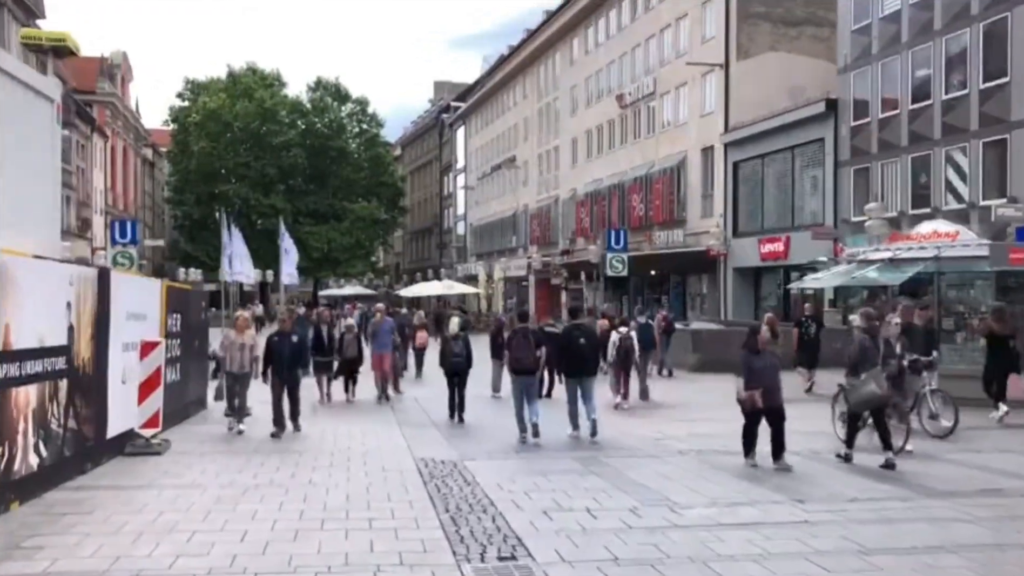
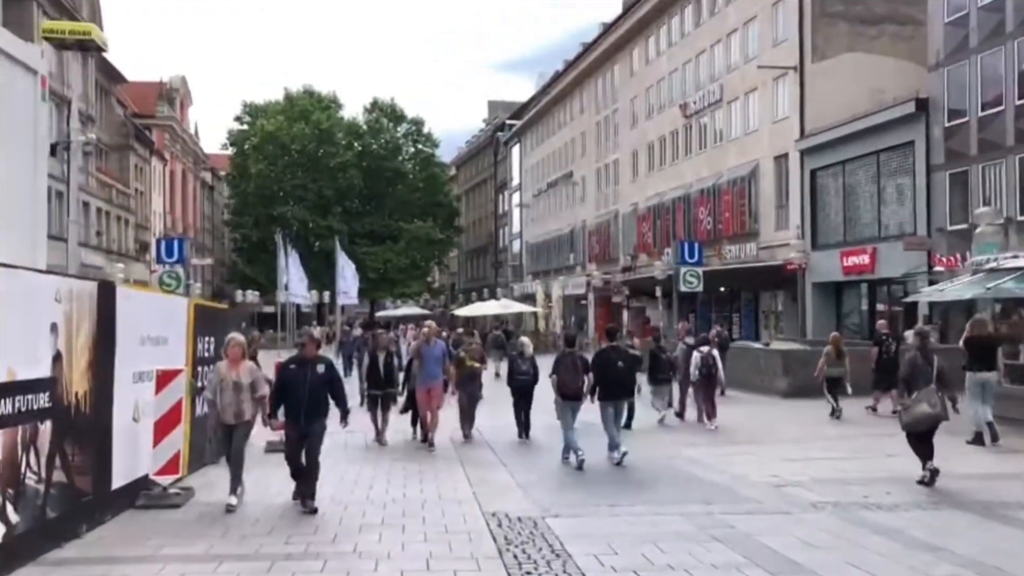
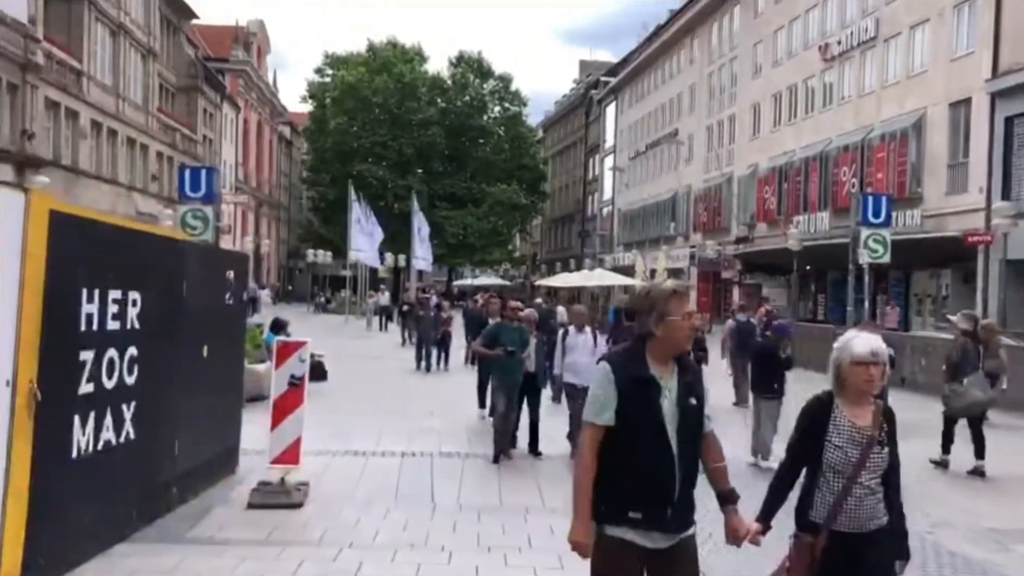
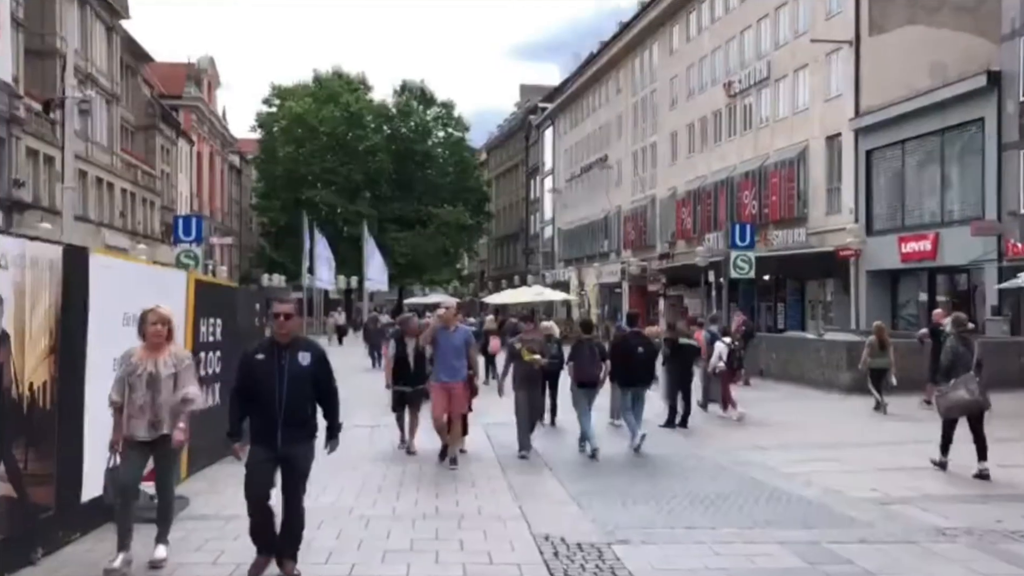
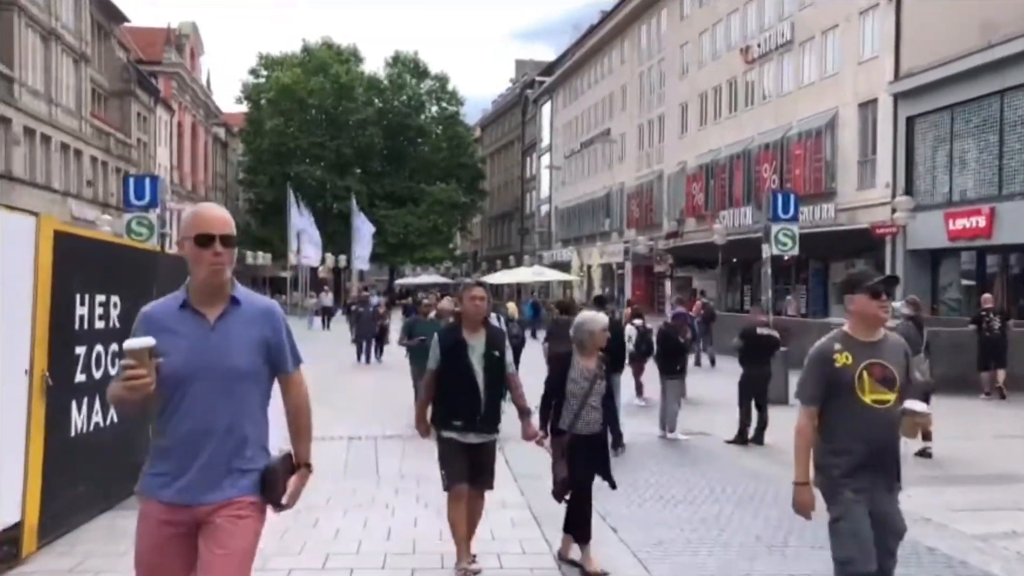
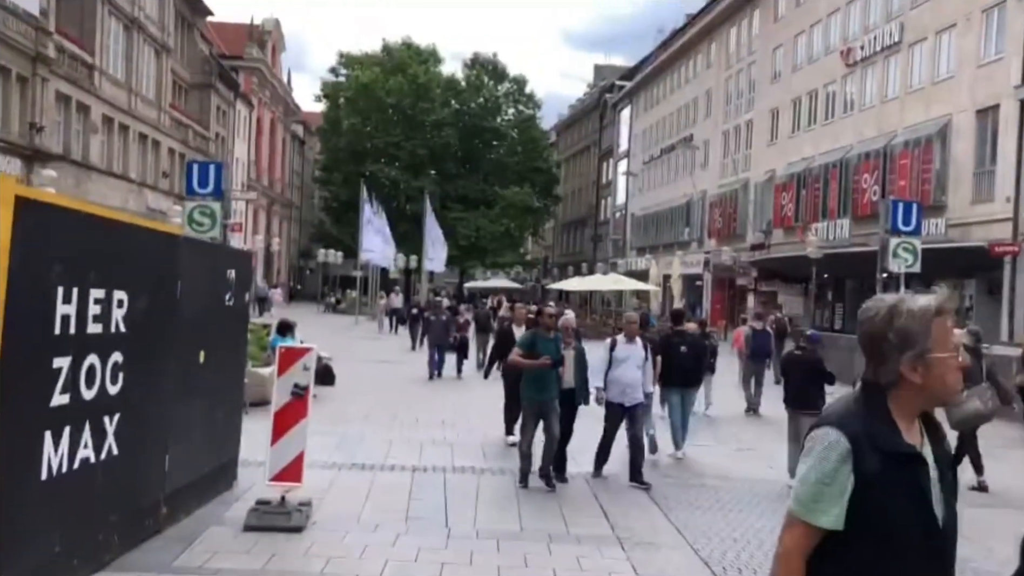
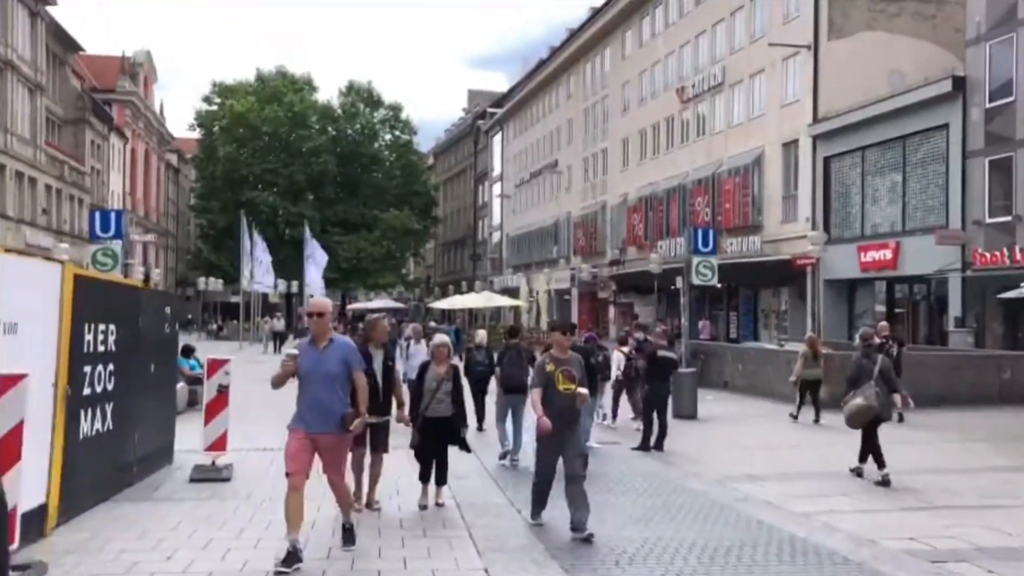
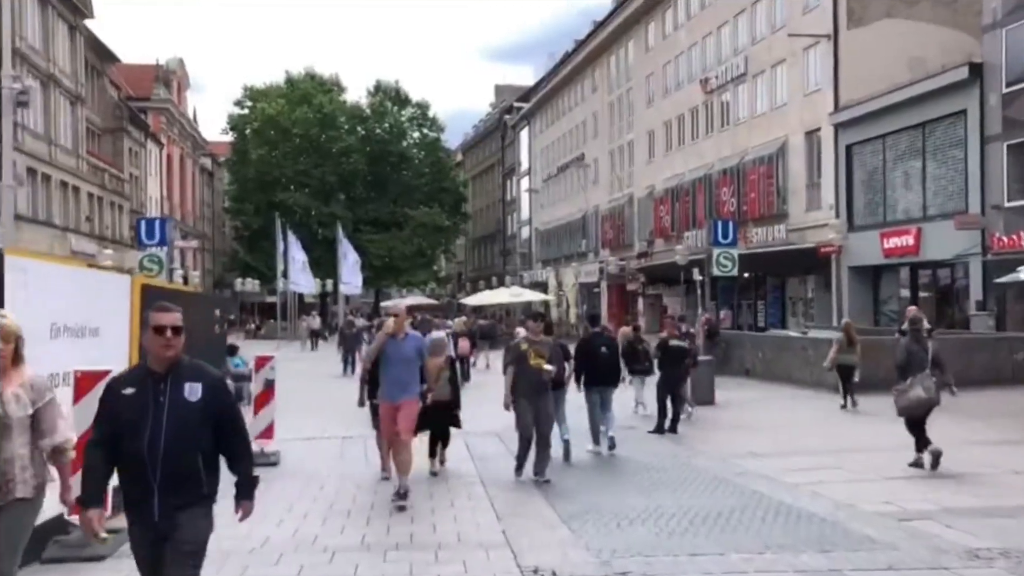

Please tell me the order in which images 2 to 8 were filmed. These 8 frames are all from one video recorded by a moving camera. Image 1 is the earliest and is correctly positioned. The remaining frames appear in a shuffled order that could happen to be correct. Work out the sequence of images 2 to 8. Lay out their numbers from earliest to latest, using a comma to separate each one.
2, 4, 8, 7, 5, 3, 6
